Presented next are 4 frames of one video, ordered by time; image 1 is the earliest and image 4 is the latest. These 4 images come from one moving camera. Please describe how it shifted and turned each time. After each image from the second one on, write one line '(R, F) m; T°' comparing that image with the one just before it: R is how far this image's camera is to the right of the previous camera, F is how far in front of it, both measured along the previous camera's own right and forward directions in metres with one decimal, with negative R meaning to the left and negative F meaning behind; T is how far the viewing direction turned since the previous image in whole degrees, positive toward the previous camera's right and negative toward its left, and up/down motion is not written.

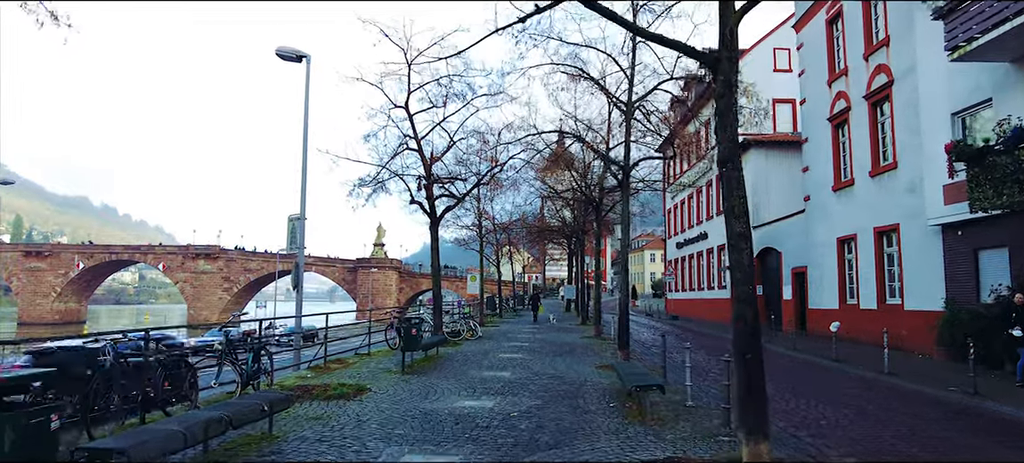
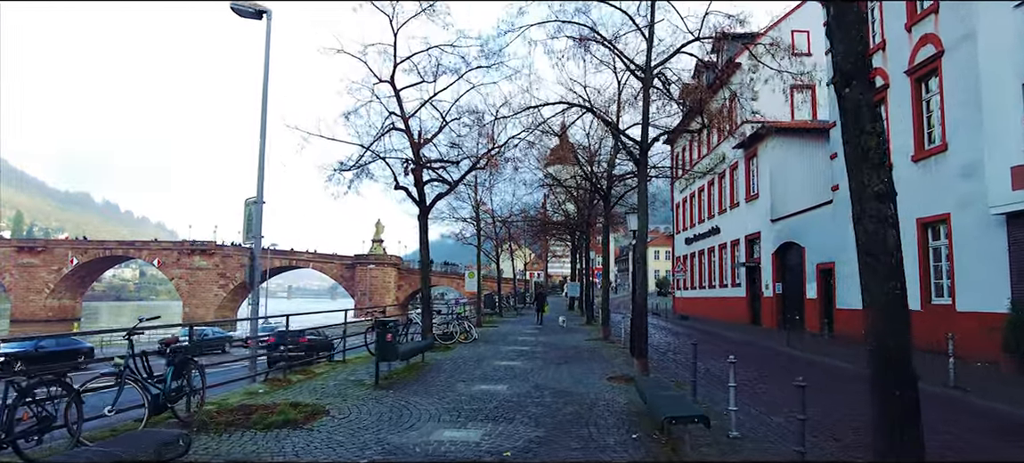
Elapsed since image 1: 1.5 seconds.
(+0.1, +2.1) m; 0°
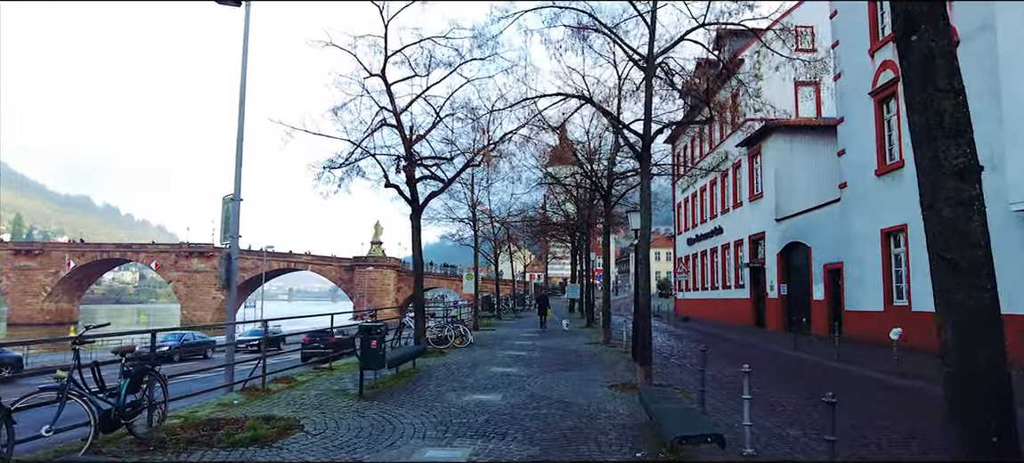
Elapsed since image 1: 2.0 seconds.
(+0.1, +0.7) m; 0°
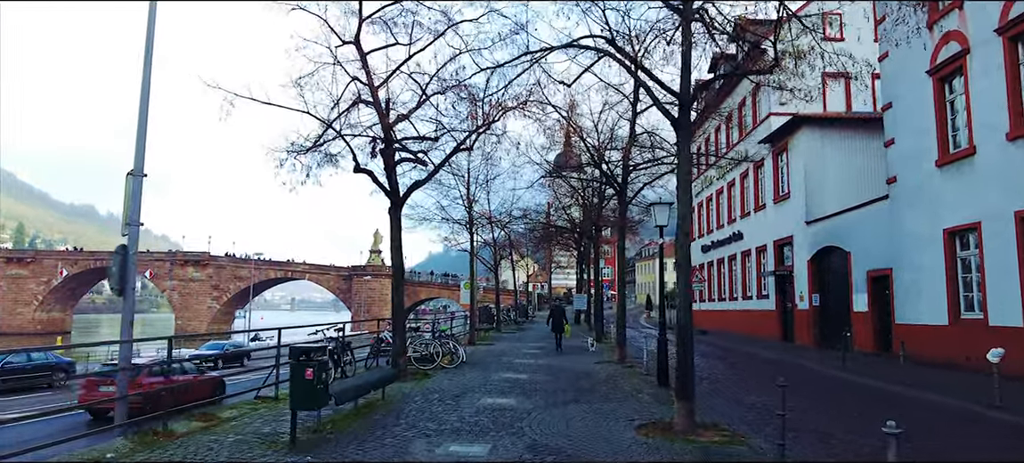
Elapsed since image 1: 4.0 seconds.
(+0.1, +2.7) m; 0°
